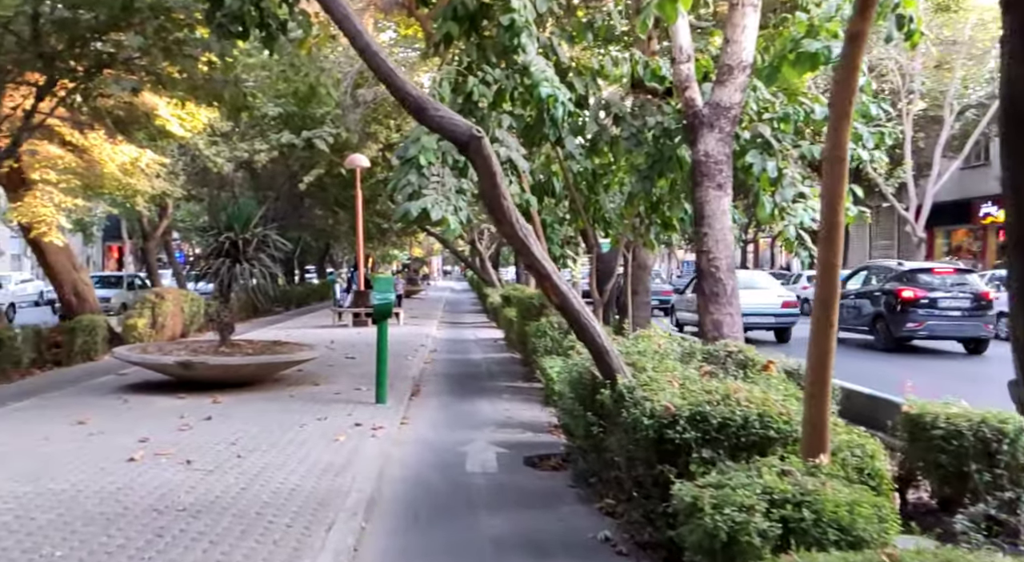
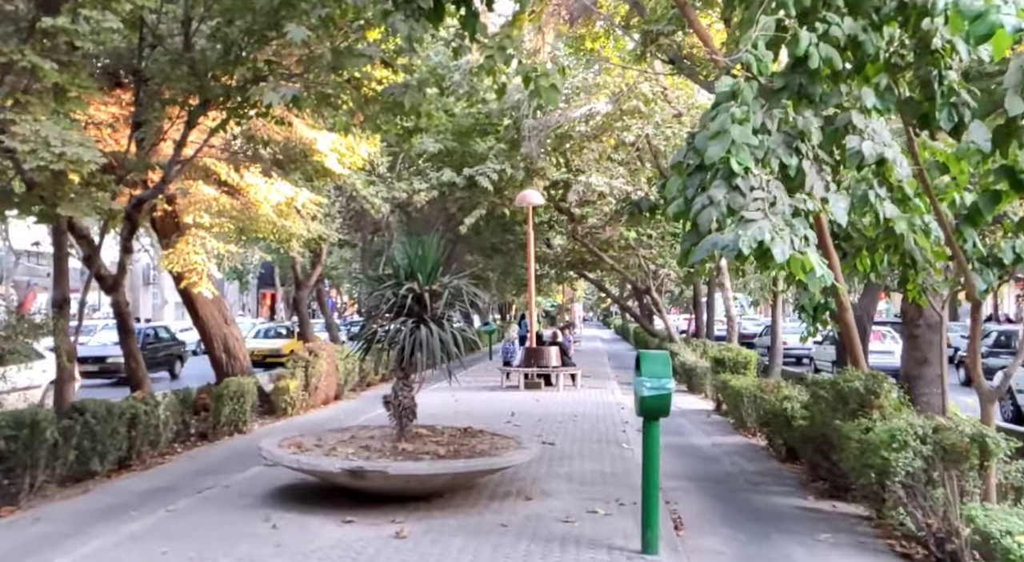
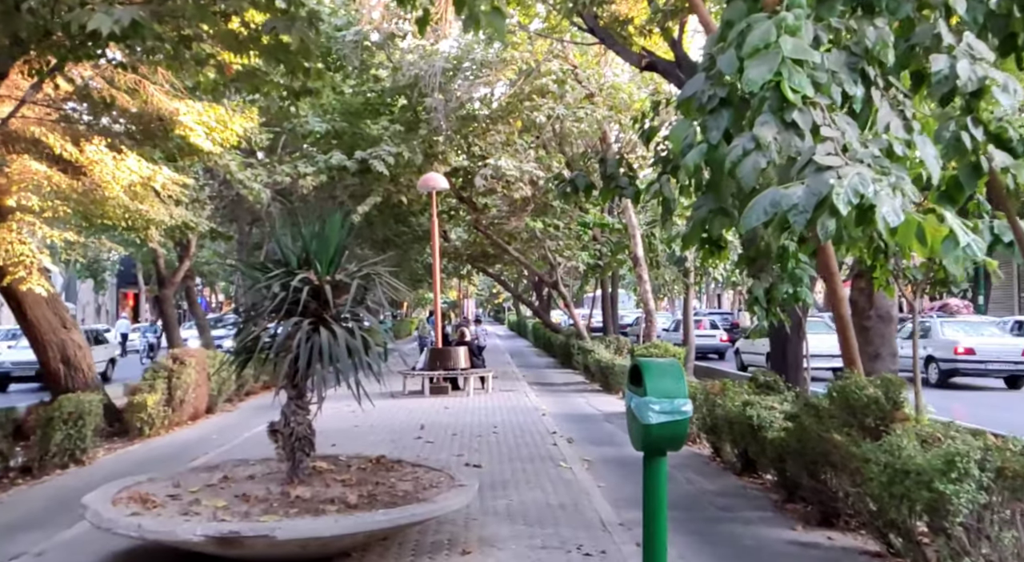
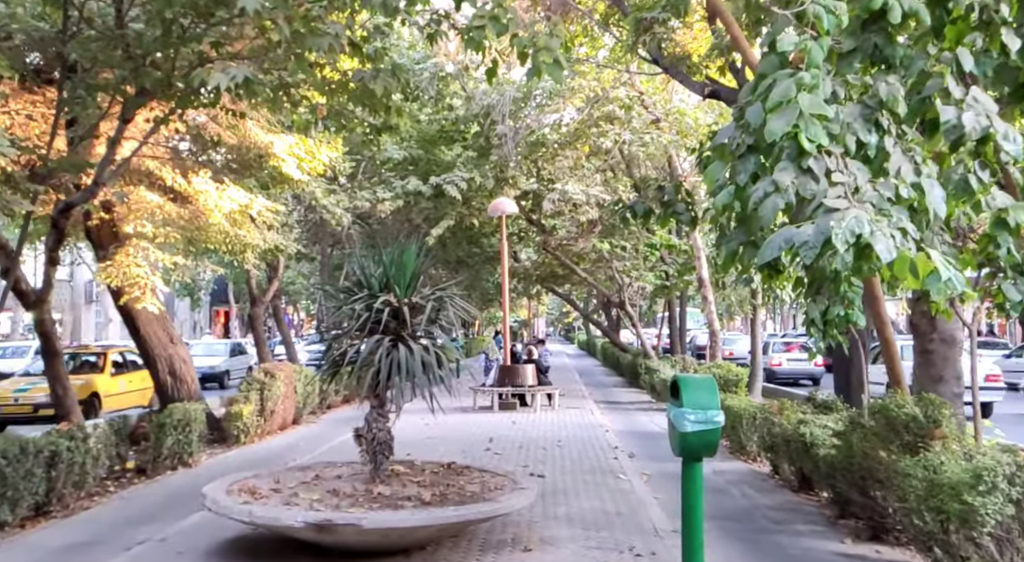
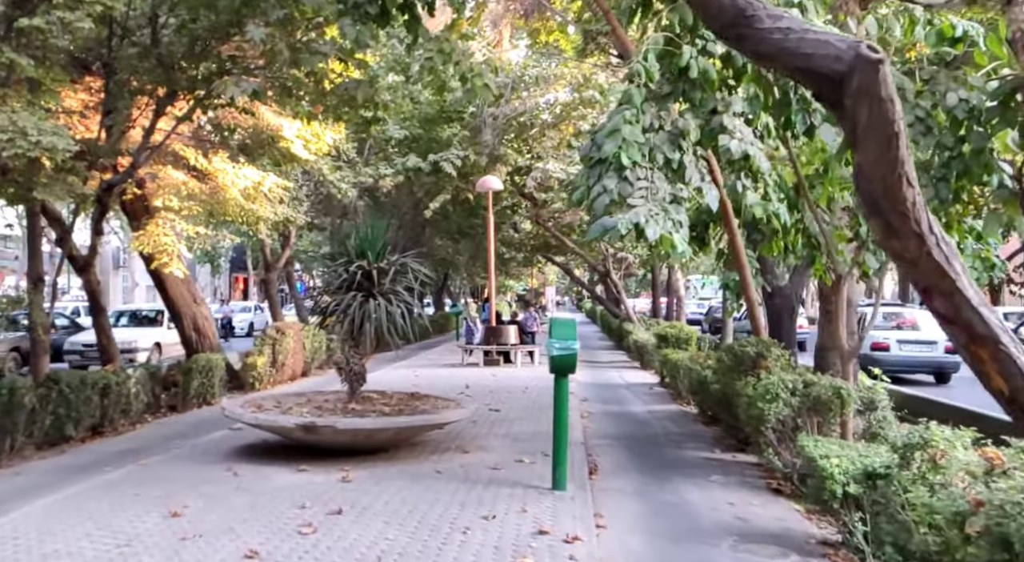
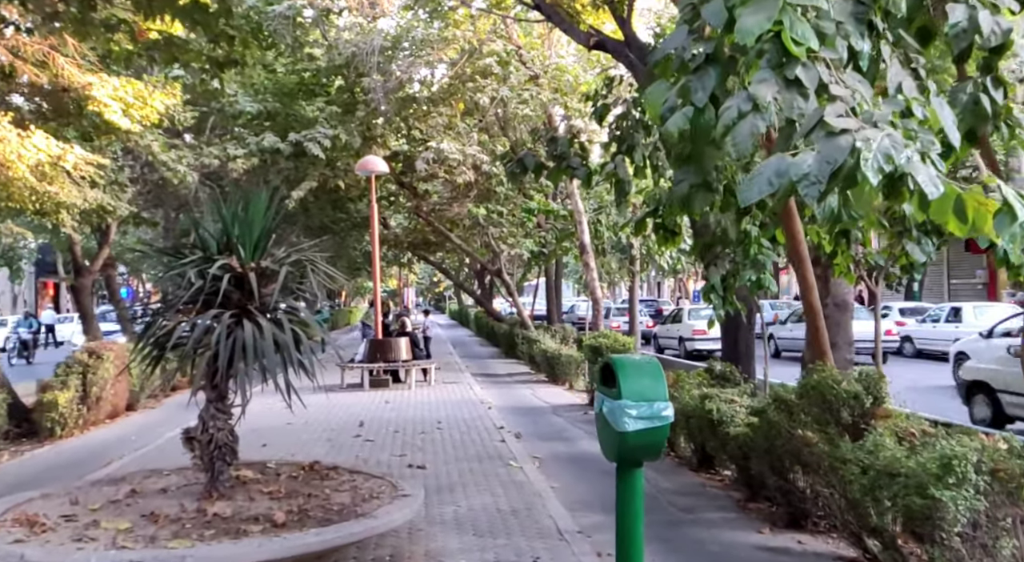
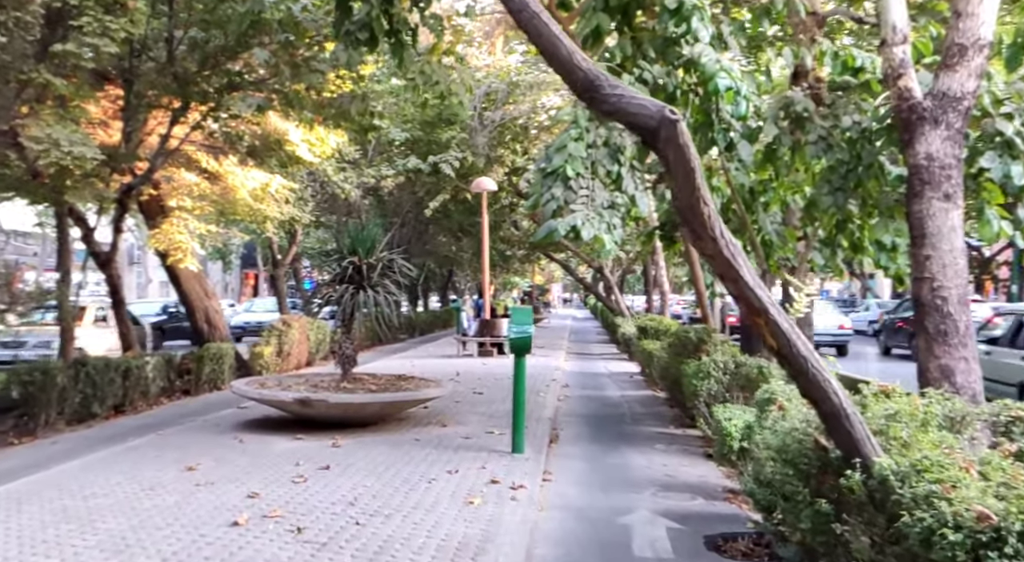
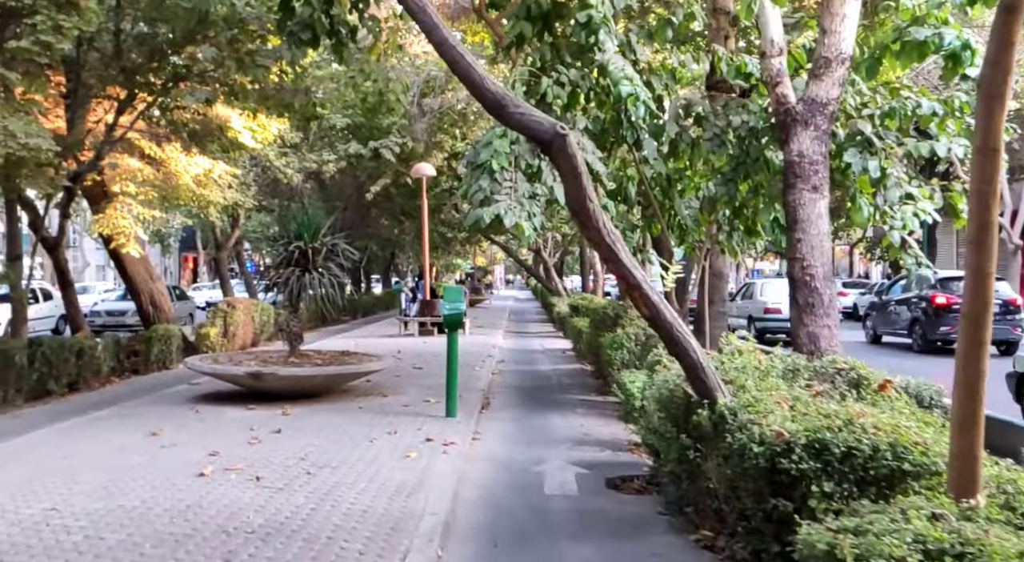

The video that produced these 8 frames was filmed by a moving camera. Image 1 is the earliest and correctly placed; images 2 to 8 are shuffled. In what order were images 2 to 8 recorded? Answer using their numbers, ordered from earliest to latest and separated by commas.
8, 7, 5, 2, 4, 3, 6
